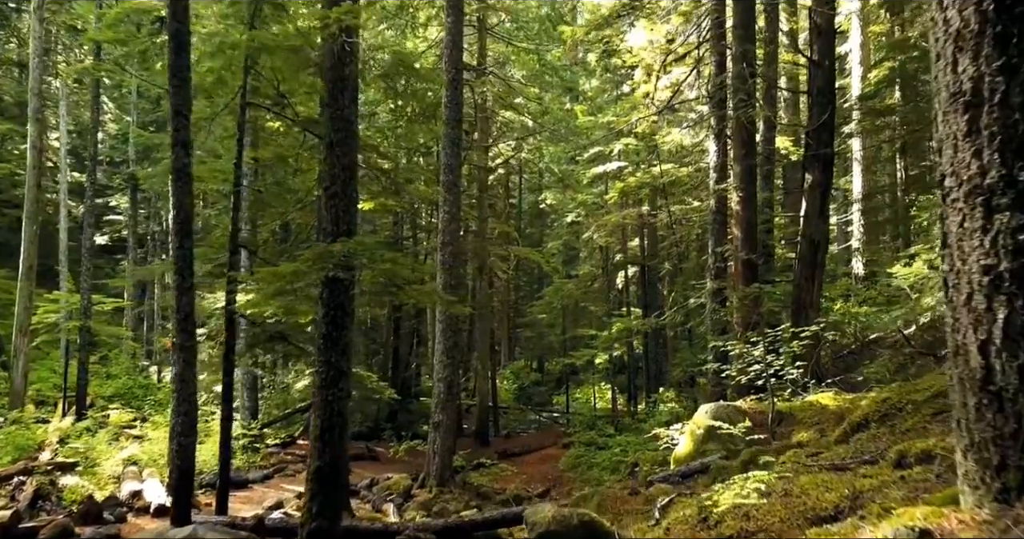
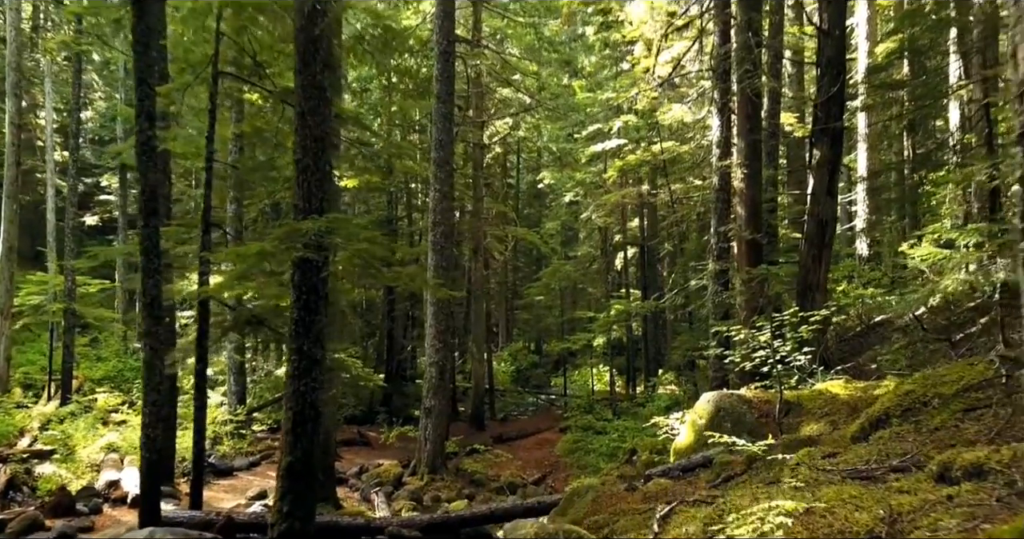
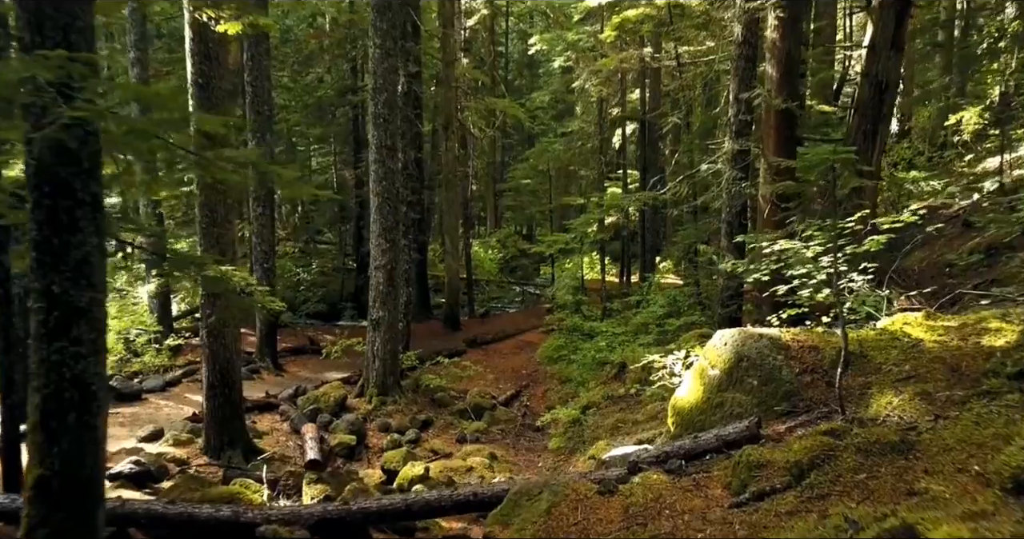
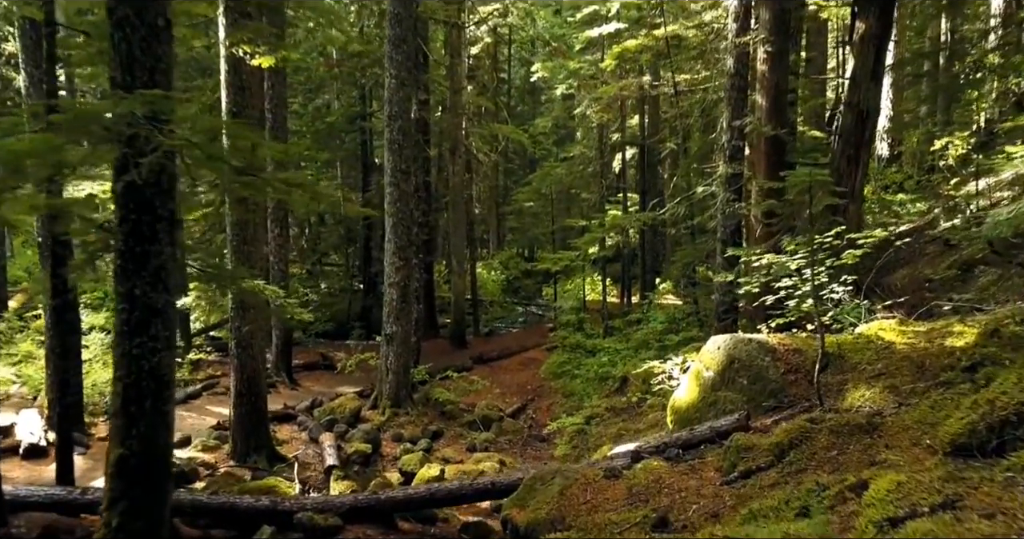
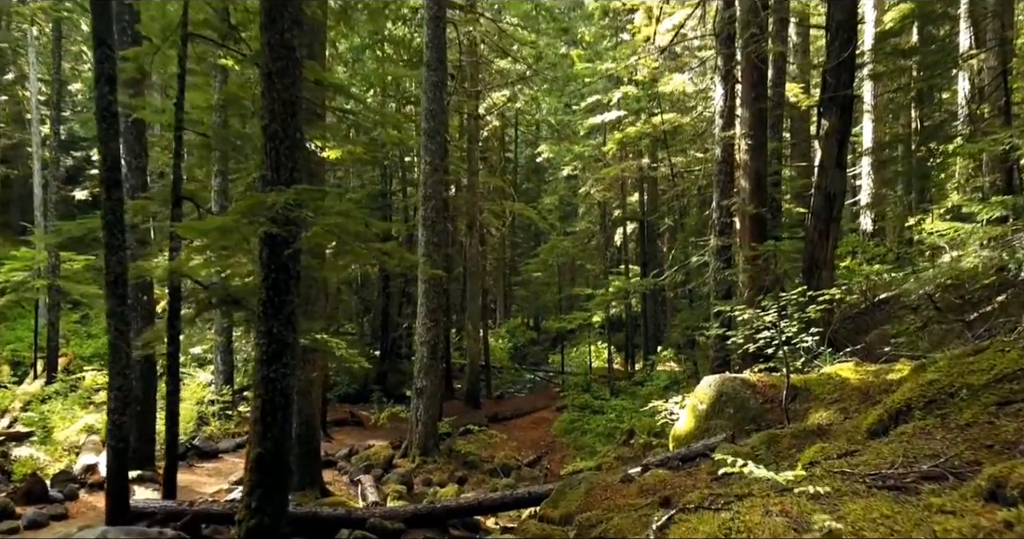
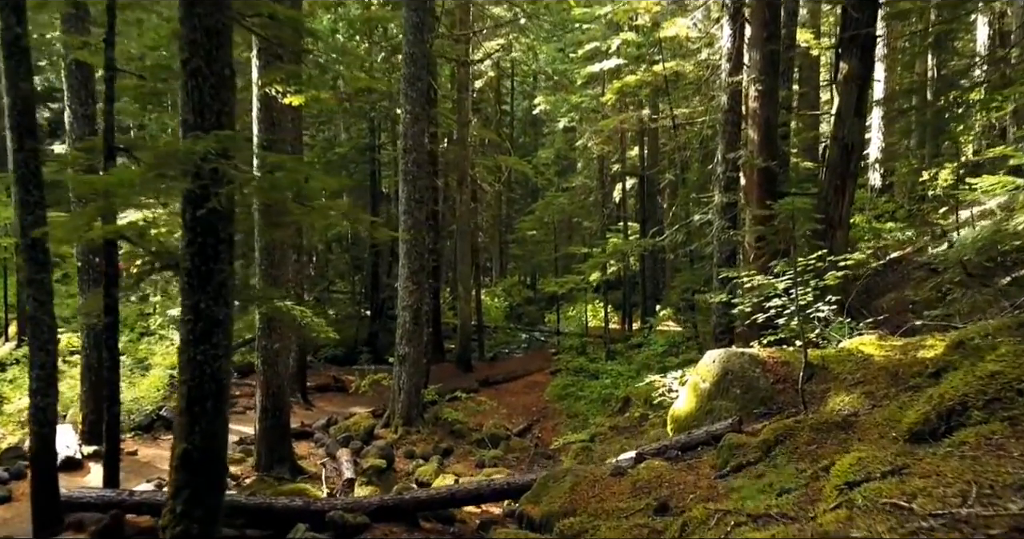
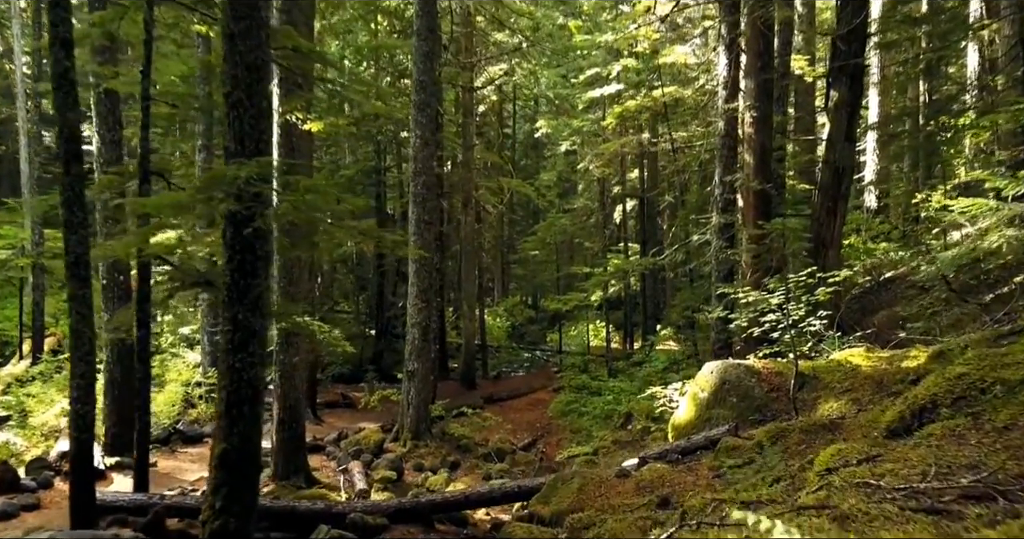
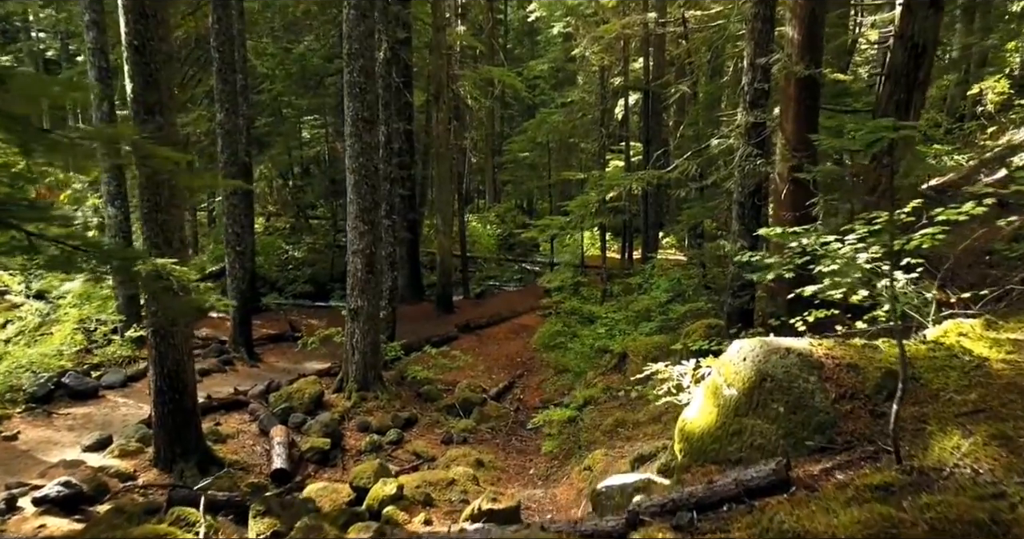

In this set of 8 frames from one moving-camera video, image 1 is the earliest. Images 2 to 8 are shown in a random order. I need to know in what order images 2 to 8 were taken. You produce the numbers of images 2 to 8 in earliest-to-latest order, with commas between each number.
2, 5, 7, 6, 4, 3, 8
